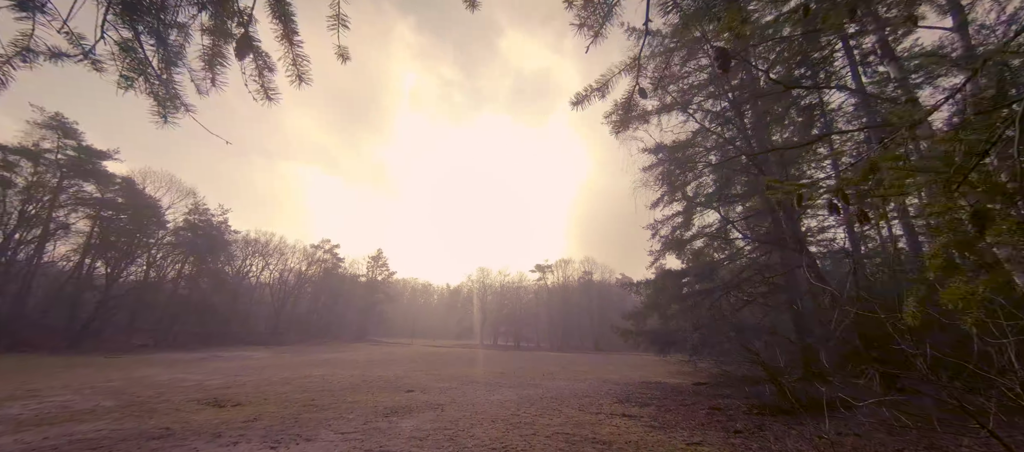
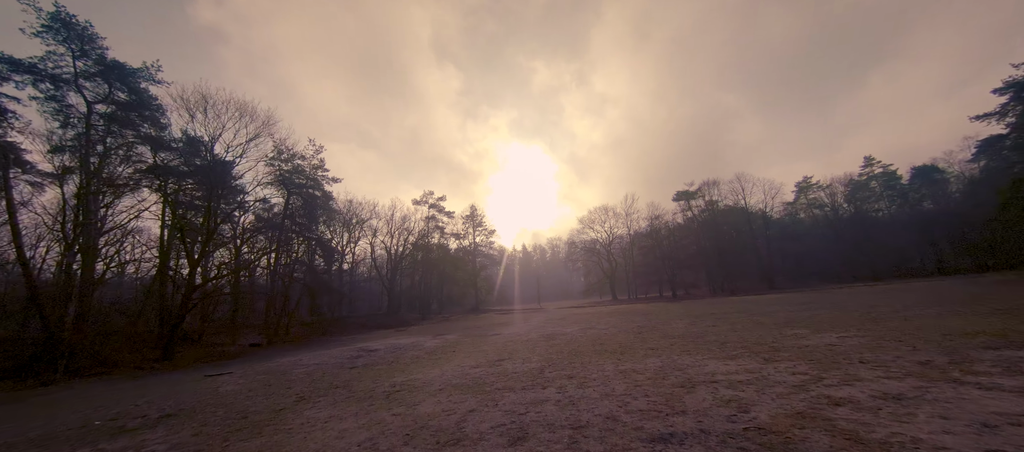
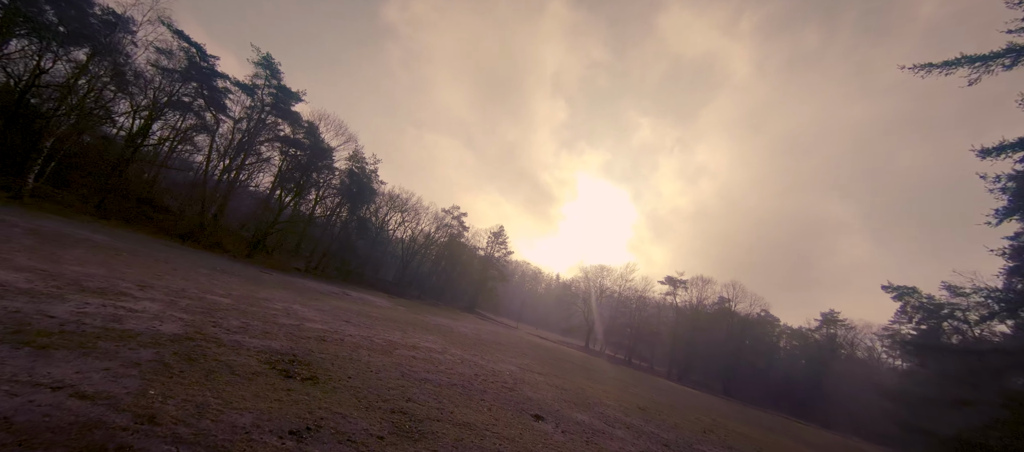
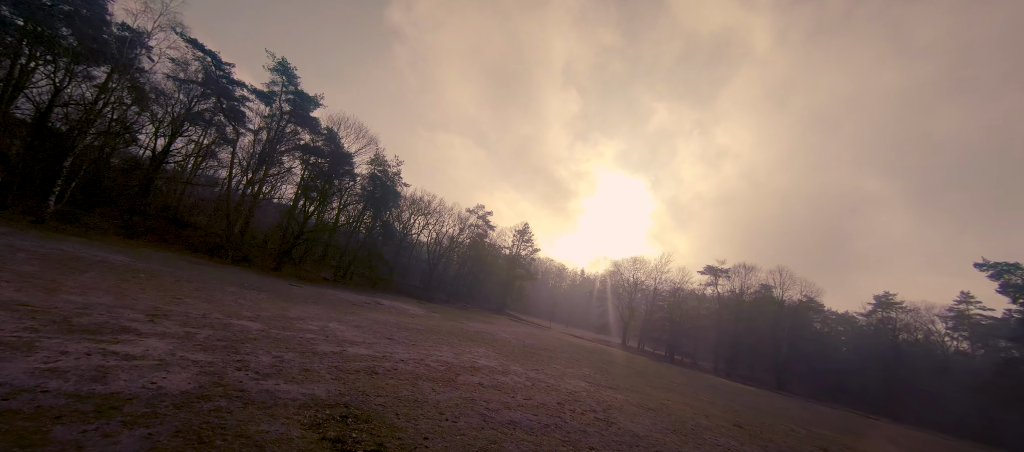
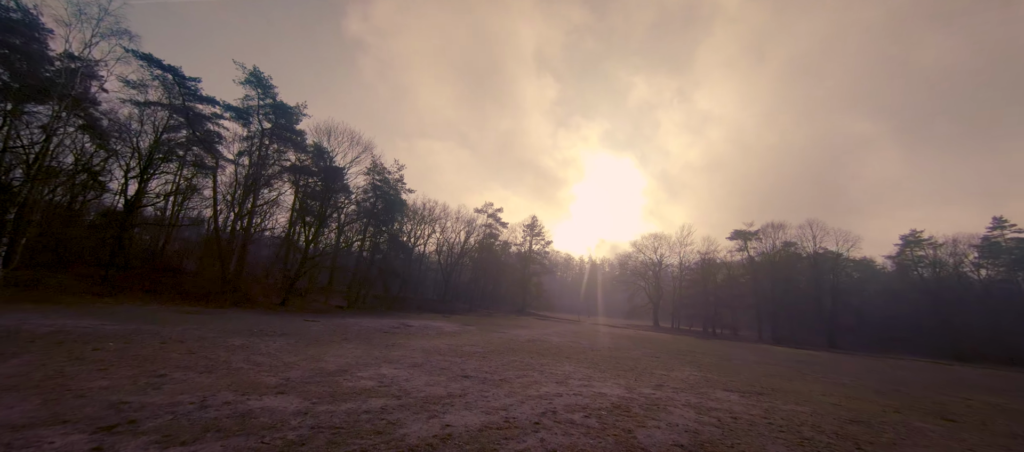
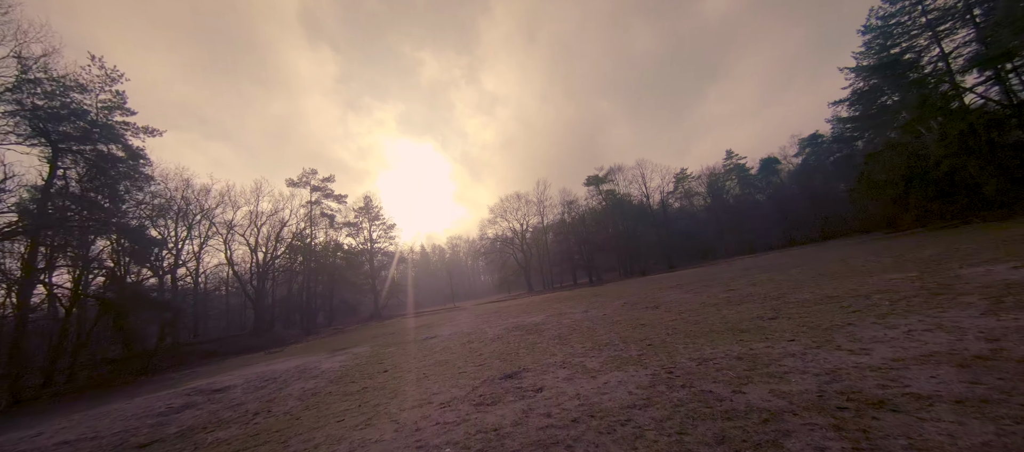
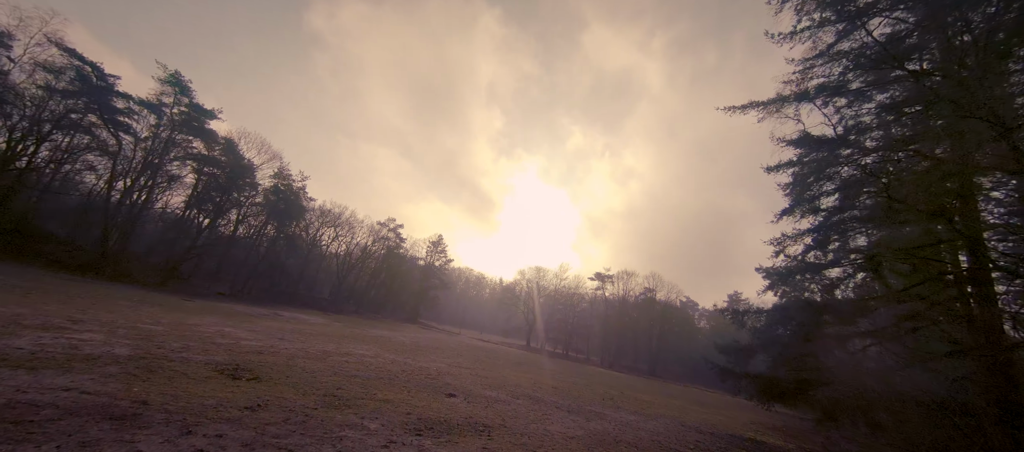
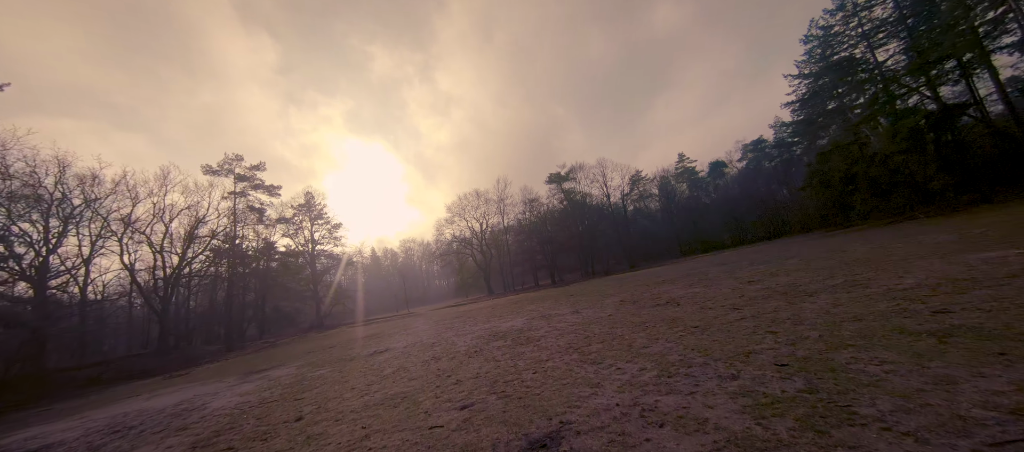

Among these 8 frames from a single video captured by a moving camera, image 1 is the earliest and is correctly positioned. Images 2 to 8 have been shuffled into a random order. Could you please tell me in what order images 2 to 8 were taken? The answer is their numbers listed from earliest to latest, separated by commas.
7, 3, 4, 5, 2, 6, 8
